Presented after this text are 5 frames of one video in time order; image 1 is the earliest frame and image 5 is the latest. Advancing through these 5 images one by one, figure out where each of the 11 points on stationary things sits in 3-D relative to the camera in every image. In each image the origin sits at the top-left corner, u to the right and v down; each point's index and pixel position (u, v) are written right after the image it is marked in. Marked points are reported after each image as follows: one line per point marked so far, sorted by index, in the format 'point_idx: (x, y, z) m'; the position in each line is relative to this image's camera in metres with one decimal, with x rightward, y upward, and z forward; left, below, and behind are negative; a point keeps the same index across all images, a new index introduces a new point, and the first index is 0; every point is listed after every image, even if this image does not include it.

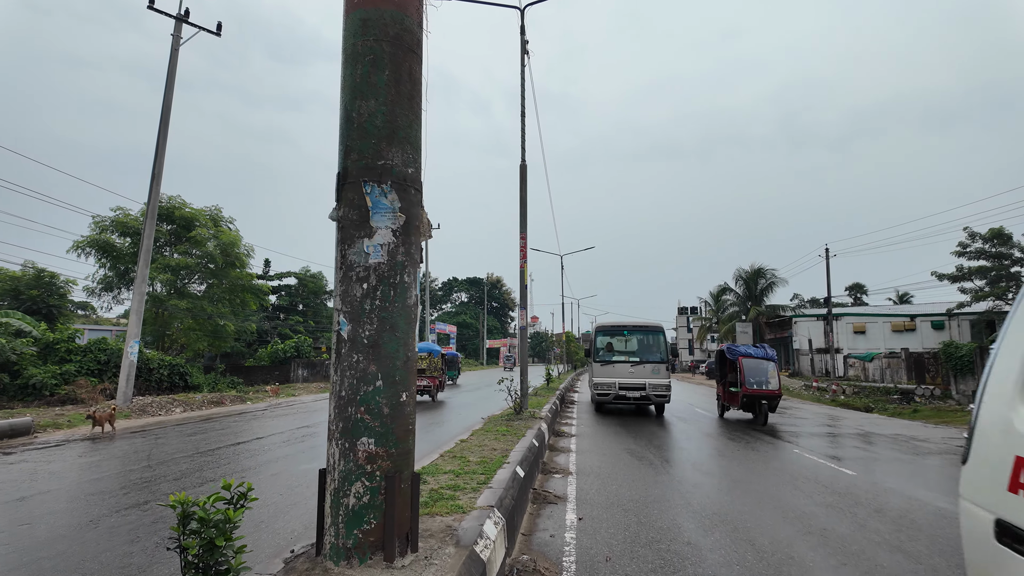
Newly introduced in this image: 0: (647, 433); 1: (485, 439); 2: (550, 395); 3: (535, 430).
0: (+3.1, -3.3, +12.9) m
1: (-0.4, -2.2, +8.1) m
2: (+1.2, -3.5, +18.4) m
3: (+0.4, -2.3, +9.2) m
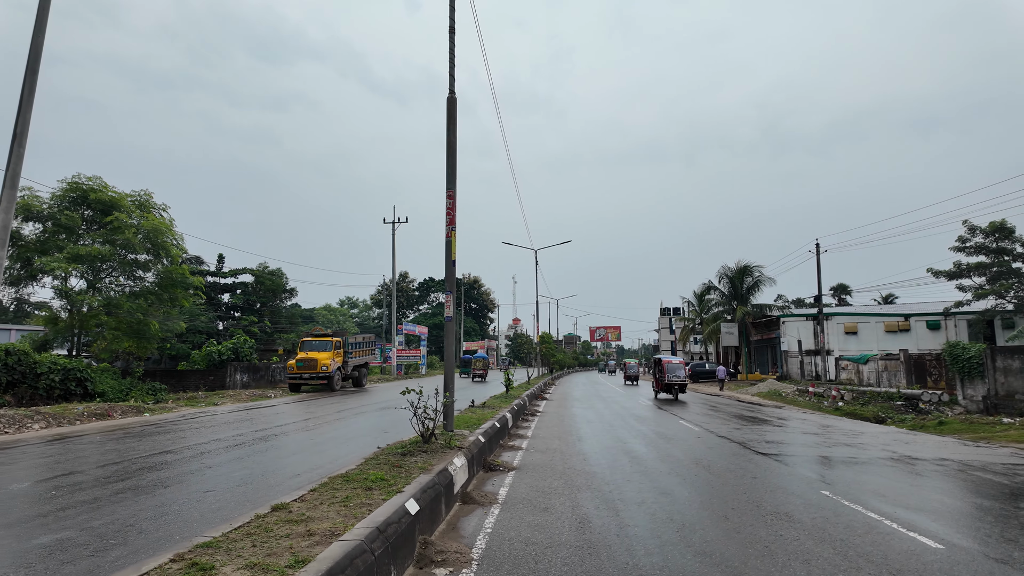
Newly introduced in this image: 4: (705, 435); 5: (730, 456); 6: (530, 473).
0: (+1.8, -2.9, +9.5) m
1: (-1.6, -1.8, +4.7) m
2: (-0.3, -3.2, +15.0) m
3: (-0.9, -1.9, +5.8) m
4: (+4.6, -3.6, +13.6) m
5: (+4.0, -3.1, +10.4) m
6: (+0.3, -2.7, +8.2) m
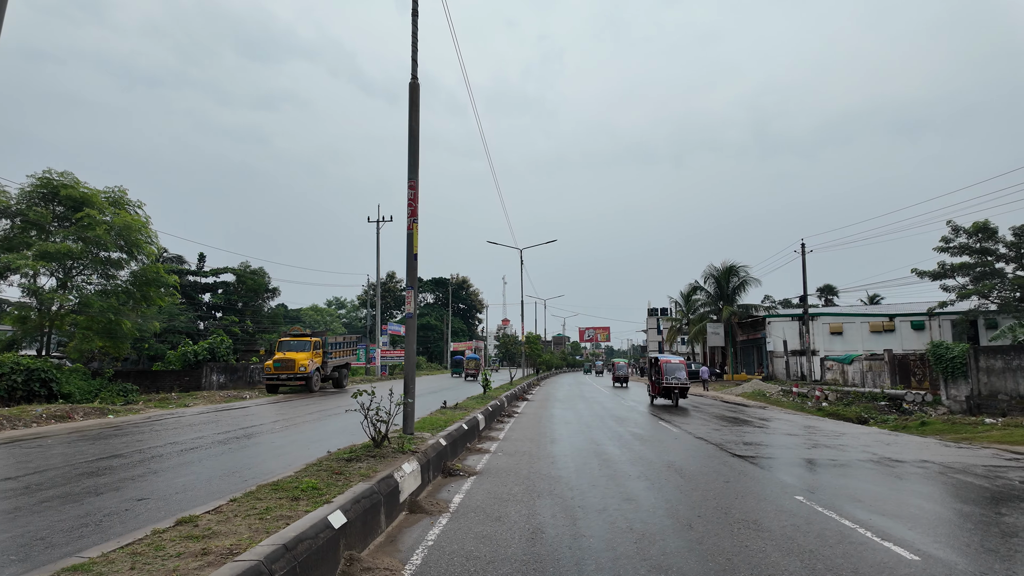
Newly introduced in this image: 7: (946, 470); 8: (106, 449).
0: (+1.2, -2.8, +9.1) m
1: (-2.1, -1.7, +4.2) m
2: (-1.0, -3.1, +14.5) m
3: (-1.4, -1.9, +5.3) m
4: (+4.0, -3.5, +13.2) m
5: (+3.4, -3.0, +10.0) m
6: (-0.3, -2.6, +7.7) m
7: (+7.4, -3.1, +9.6) m
8: (-8.1, -3.2, +11.3) m
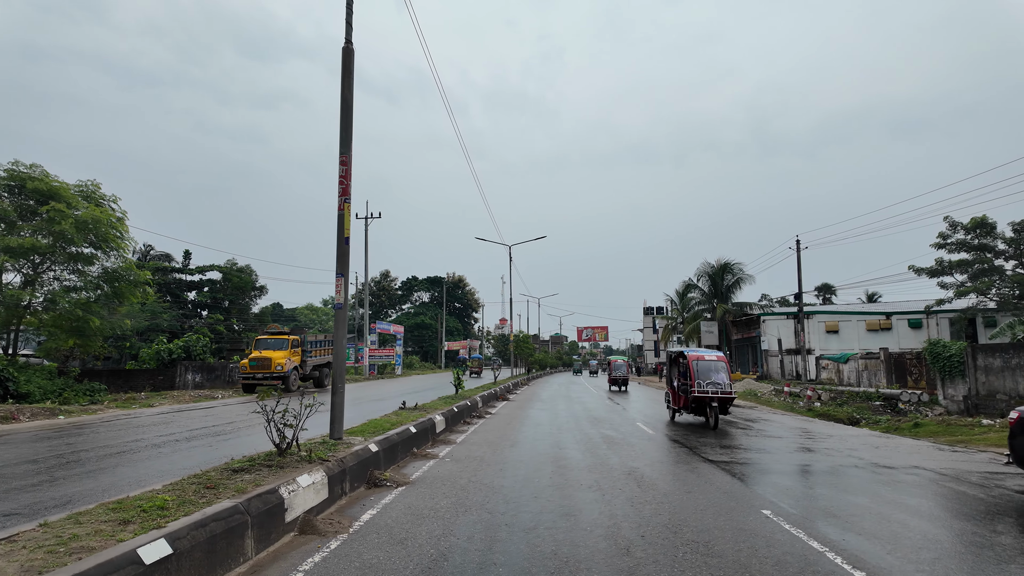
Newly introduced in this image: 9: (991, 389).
0: (+0.4, -2.7, +8.2) m
1: (-2.9, -1.5, +3.3) m
2: (-1.8, -2.9, +13.6) m
3: (-2.2, -1.7, +4.4) m
4: (+3.2, -3.3, +12.4) m
5: (+2.6, -2.9, +9.1) m
6: (-1.1, -2.4, +6.8) m
7: (+6.6, -2.9, +8.7) m
8: (-8.9, -3.1, +10.4) m
9: (+15.6, -3.3, +18.4) m
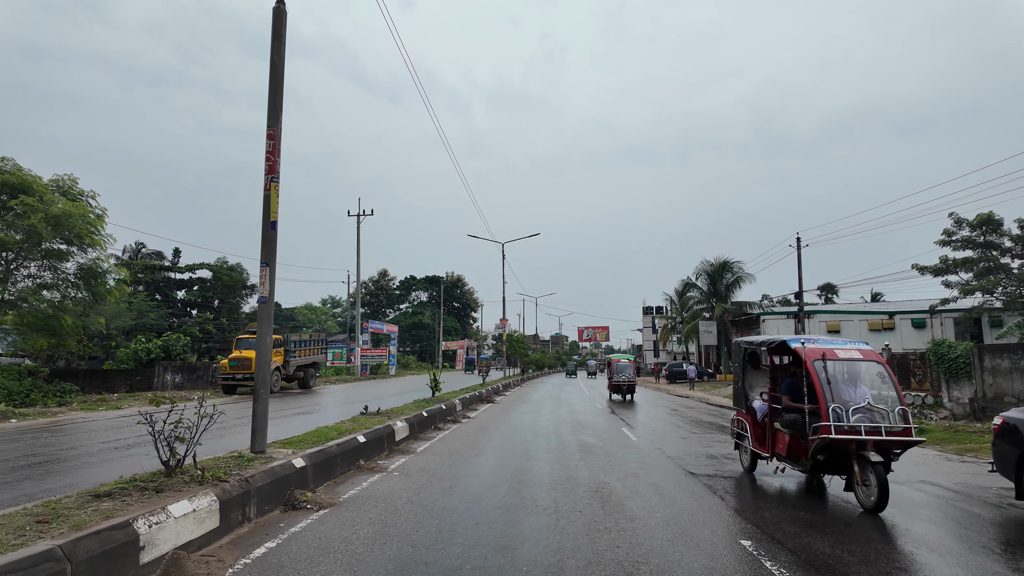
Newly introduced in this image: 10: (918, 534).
0: (-0.2, -2.6, +7.3) m
1: (-3.5, -1.4, +2.4) m
2: (-2.4, -2.8, +12.7) m
3: (-2.8, -1.6, +3.5) m
4: (+2.6, -3.2, +11.4) m
5: (+2.0, -2.8, +8.1) m
6: (-1.7, -2.3, +5.9) m
7: (+6.0, -2.8, +7.8) m
8: (-9.5, -3.0, +9.5) m
9: (+15.0, -3.2, +17.4) m
10: (+4.1, -2.5, +5.7) m
